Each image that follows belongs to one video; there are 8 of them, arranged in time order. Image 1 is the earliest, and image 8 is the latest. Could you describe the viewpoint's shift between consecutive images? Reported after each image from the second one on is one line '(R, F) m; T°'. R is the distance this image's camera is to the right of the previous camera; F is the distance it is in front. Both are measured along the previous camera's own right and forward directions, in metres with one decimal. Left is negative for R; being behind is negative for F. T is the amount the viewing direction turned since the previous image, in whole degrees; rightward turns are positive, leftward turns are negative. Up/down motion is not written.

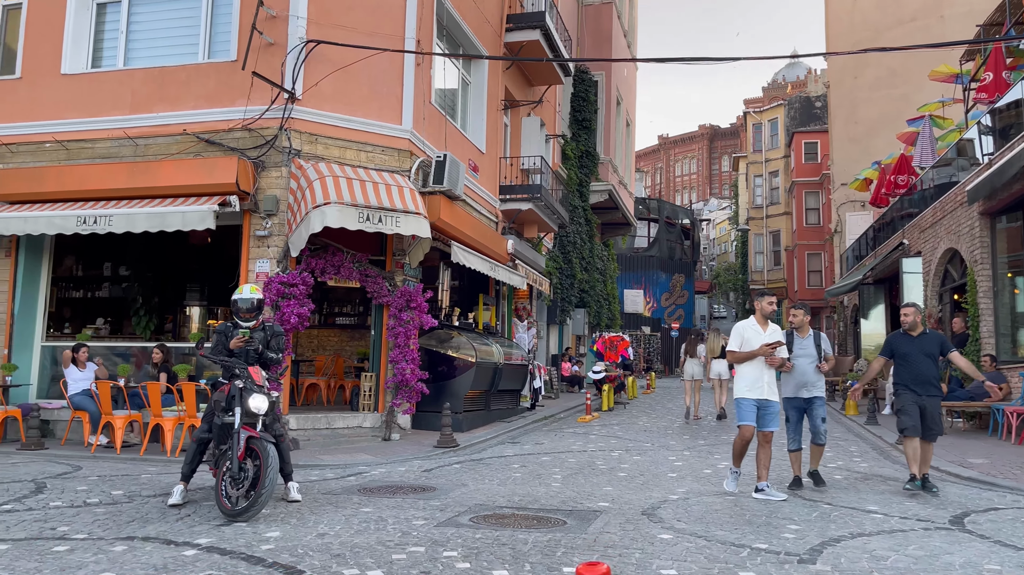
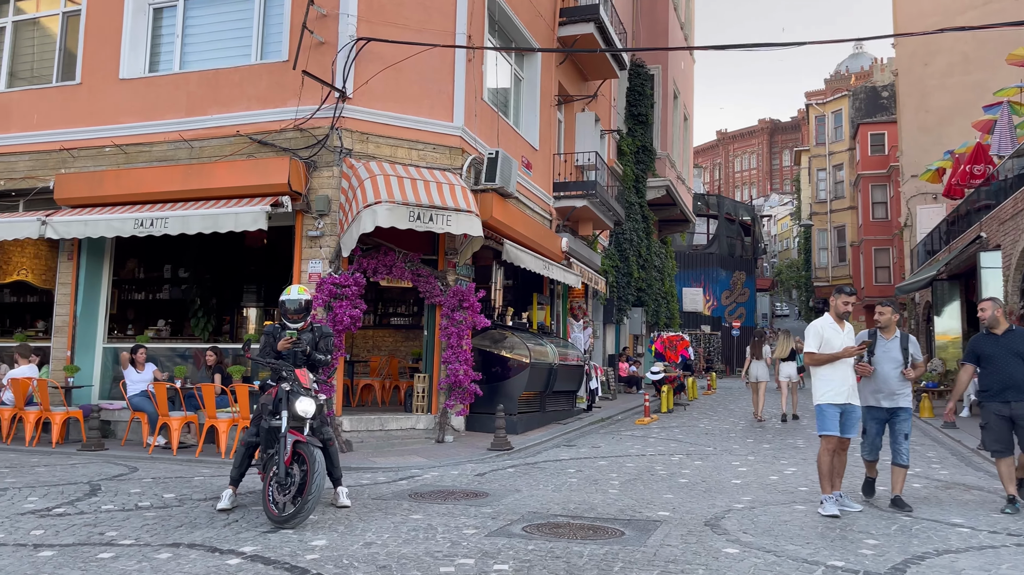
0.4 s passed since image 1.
(0.0, +0.3) m; -4°
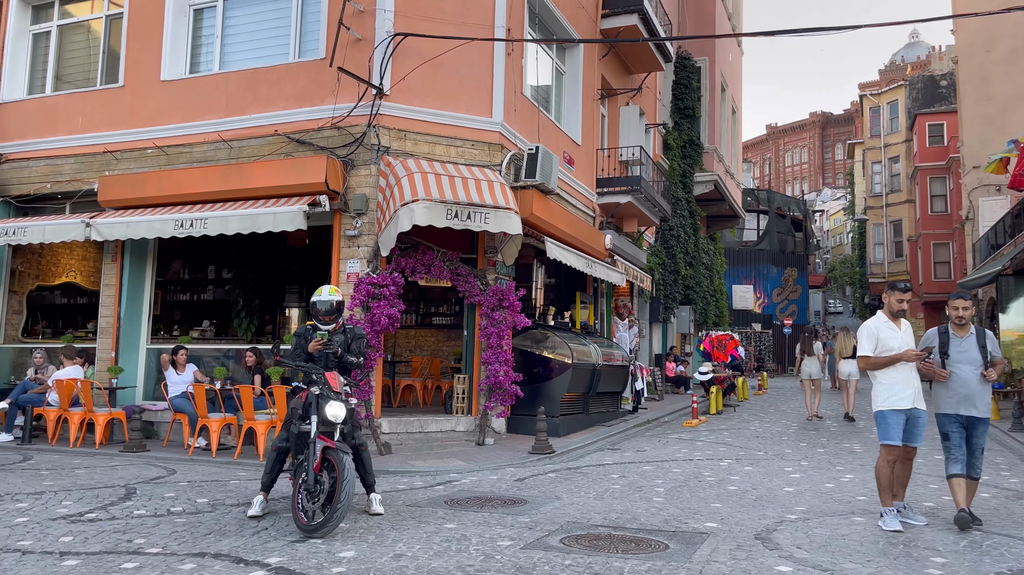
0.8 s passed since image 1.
(+0.1, +0.3) m; -3°
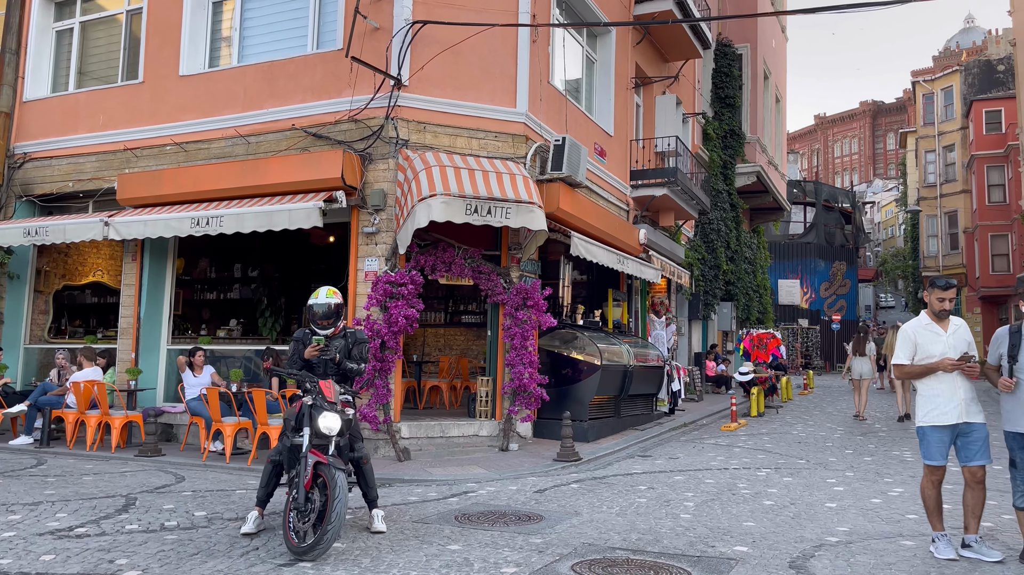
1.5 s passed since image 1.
(+0.2, +0.5) m; -3°
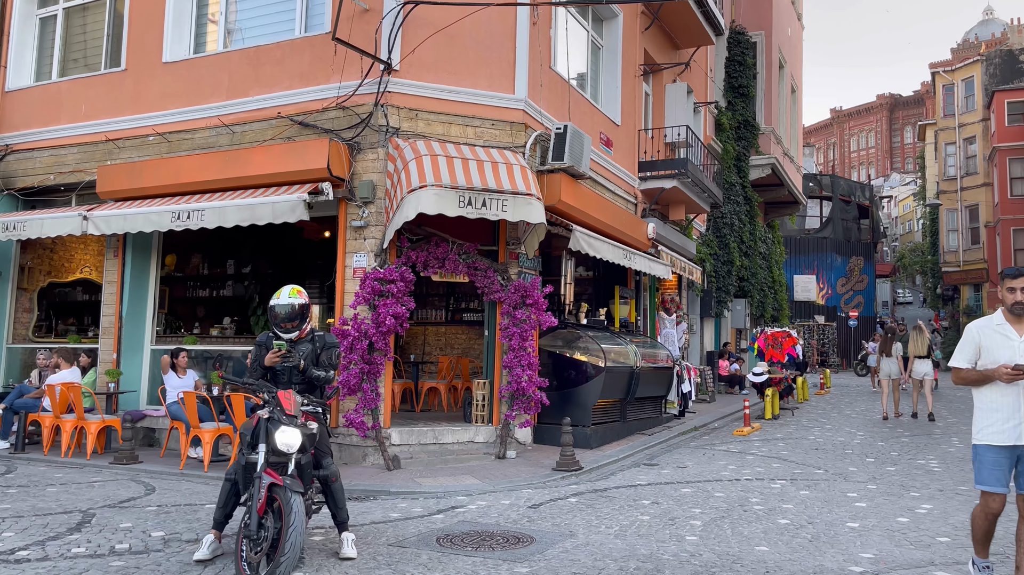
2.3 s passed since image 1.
(+0.2, +0.6) m; -1°
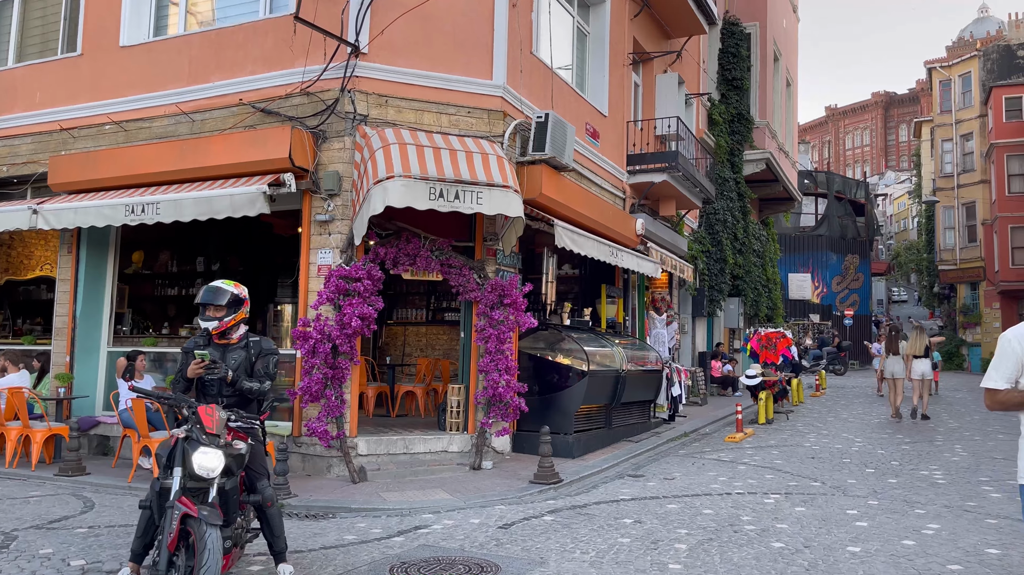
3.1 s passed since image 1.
(+0.2, +0.6) m; 0°
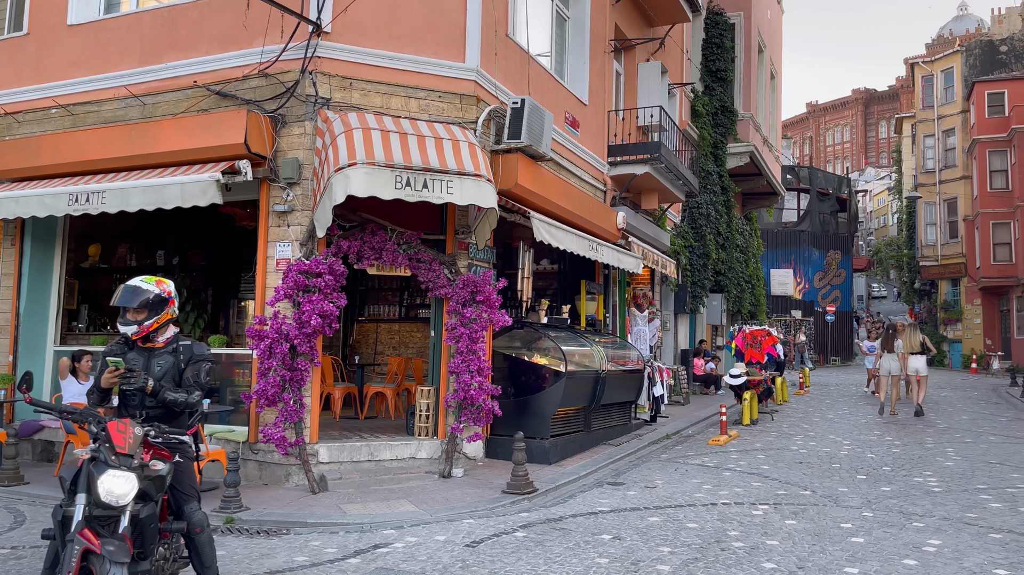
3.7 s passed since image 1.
(+0.1, +0.6) m; +1°
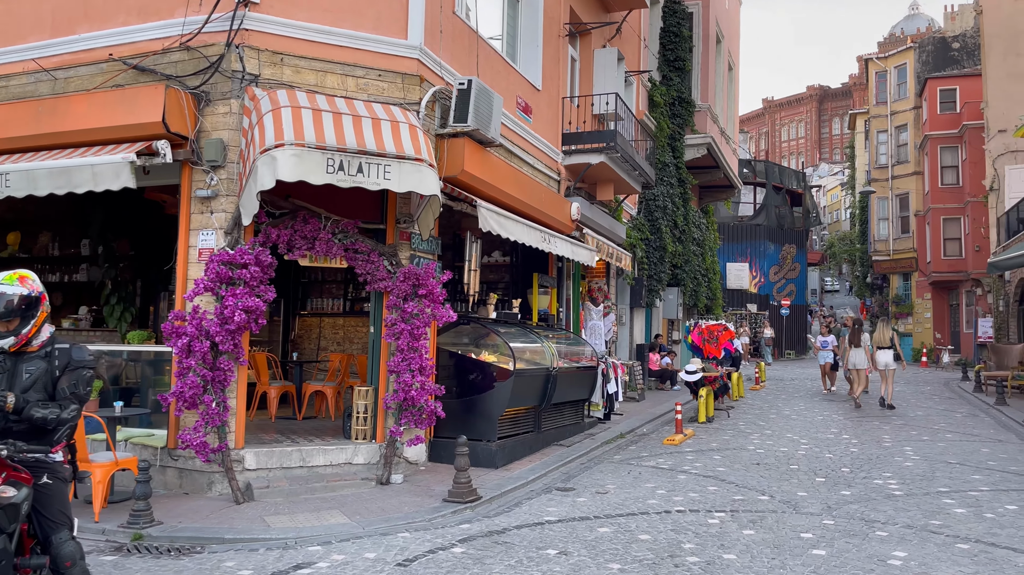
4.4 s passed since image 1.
(+0.2, +0.5) m; +3°
